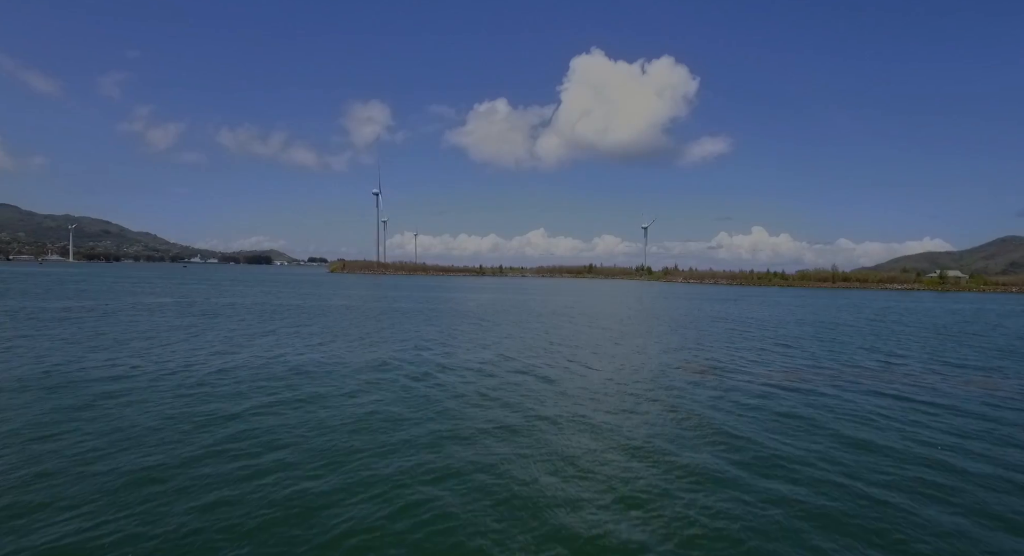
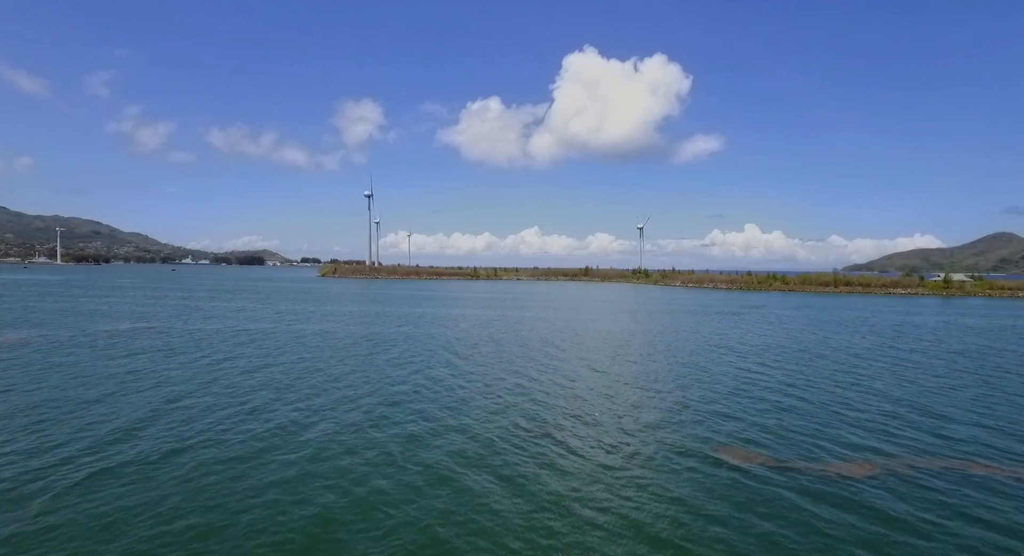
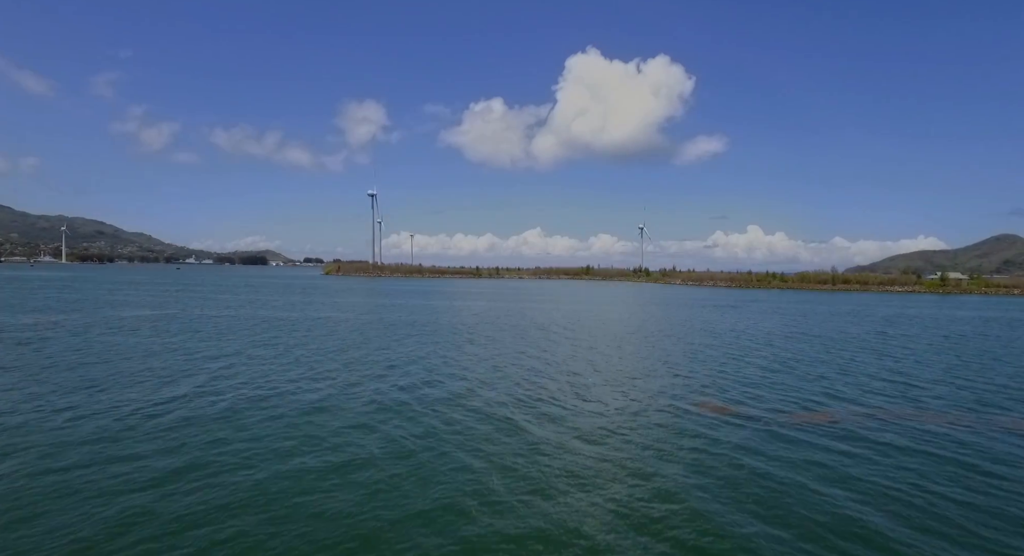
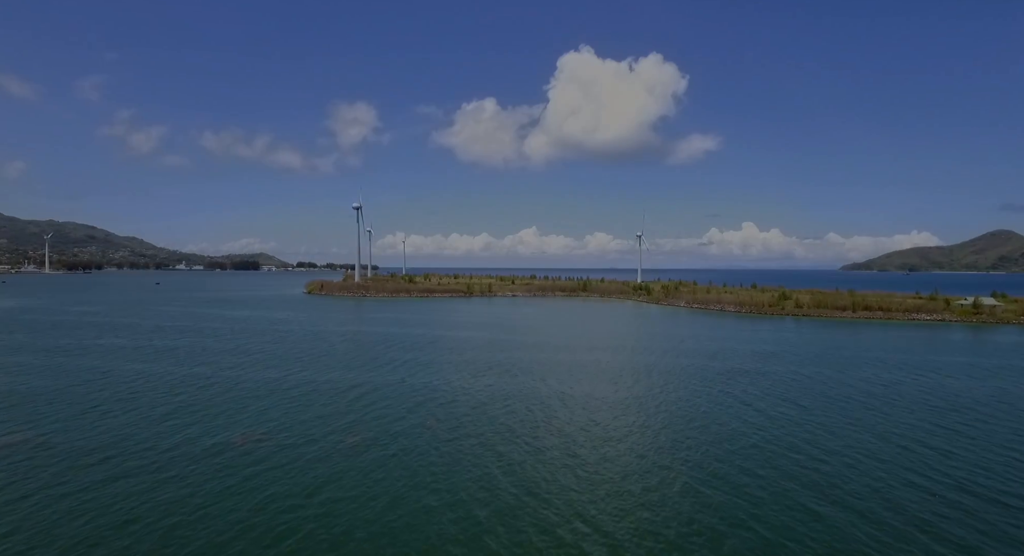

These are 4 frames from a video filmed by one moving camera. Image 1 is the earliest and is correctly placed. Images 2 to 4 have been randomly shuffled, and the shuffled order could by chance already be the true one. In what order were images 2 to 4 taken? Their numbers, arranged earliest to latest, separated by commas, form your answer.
3, 2, 4
